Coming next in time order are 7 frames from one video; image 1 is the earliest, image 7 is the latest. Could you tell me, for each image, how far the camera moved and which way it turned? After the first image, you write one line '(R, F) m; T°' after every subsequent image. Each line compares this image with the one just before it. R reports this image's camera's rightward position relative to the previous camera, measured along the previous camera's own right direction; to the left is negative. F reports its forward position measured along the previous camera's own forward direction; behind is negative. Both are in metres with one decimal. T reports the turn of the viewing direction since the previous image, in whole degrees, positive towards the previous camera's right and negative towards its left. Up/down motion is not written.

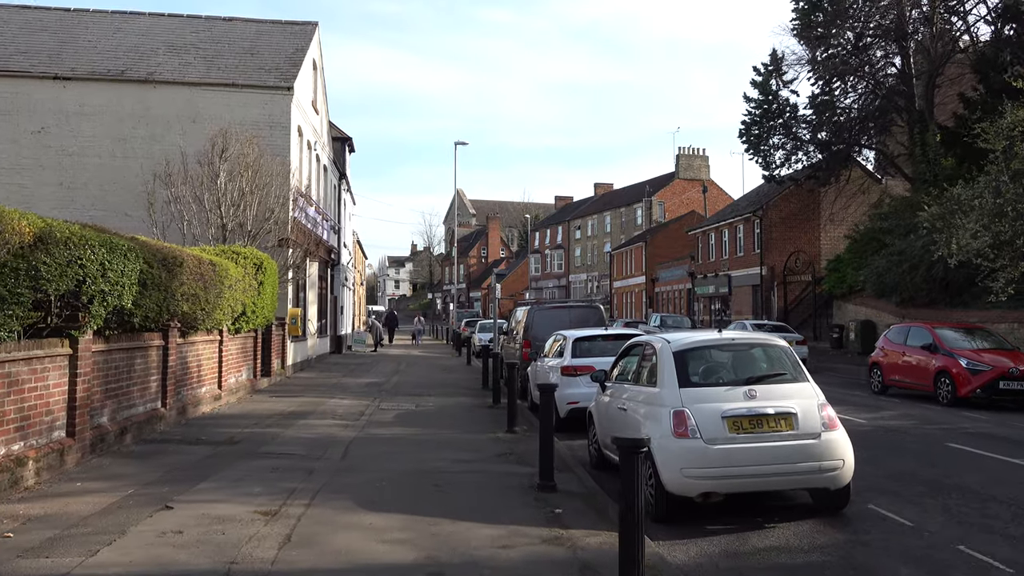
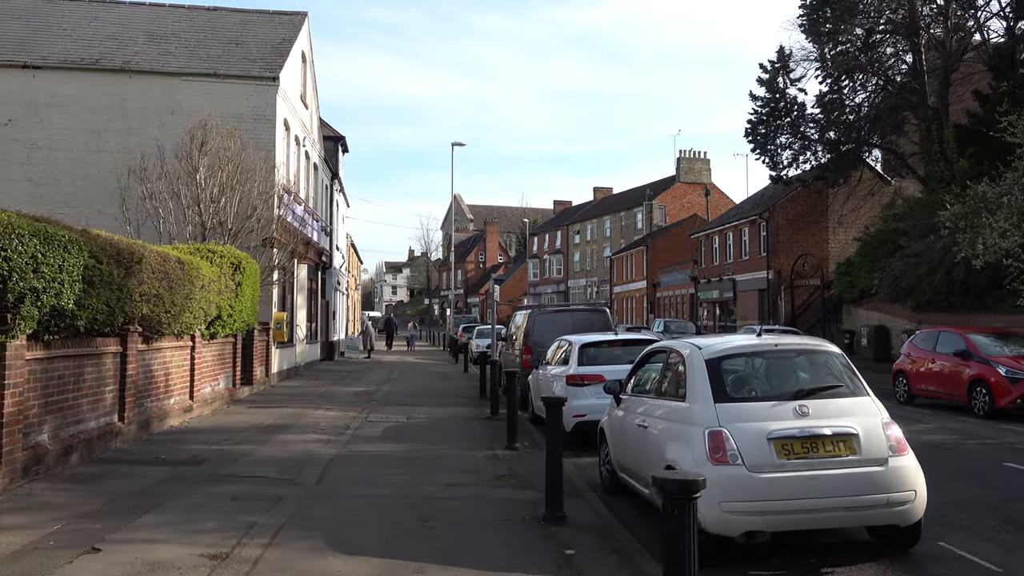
(0.0, +1.2) m; 0°
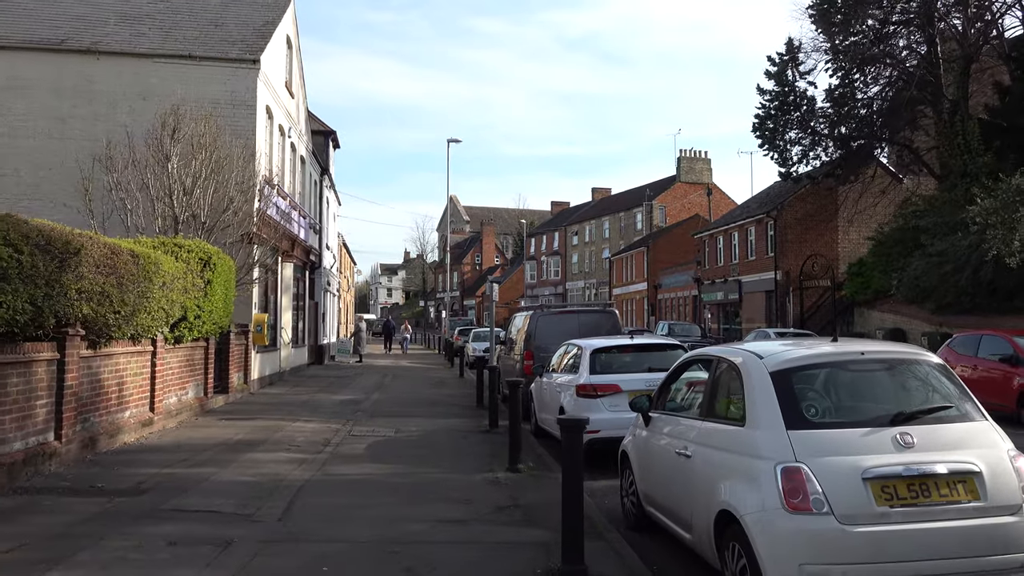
(-0.1, +1.4) m; 0°
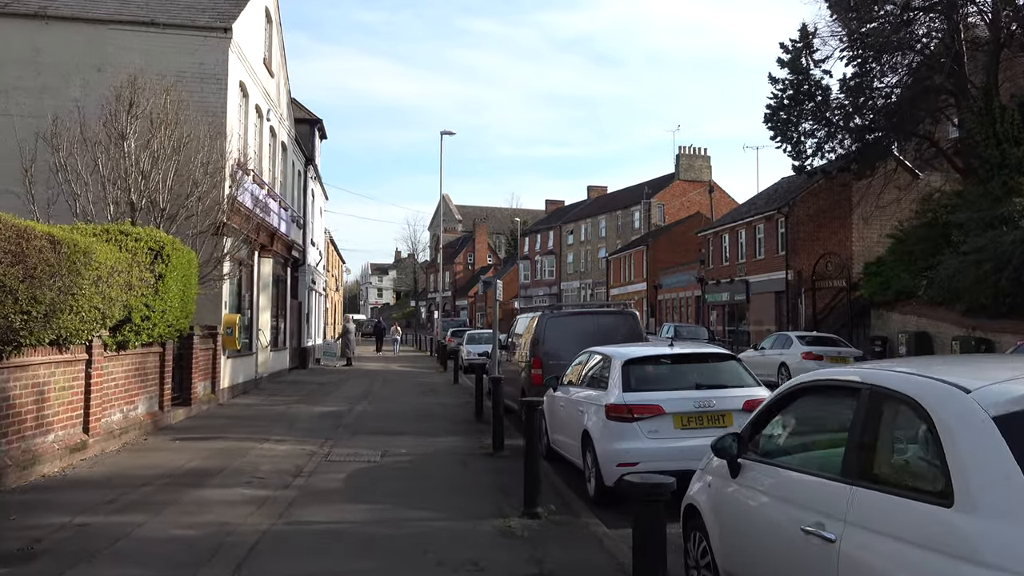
(-0.2, +1.9) m; +1°
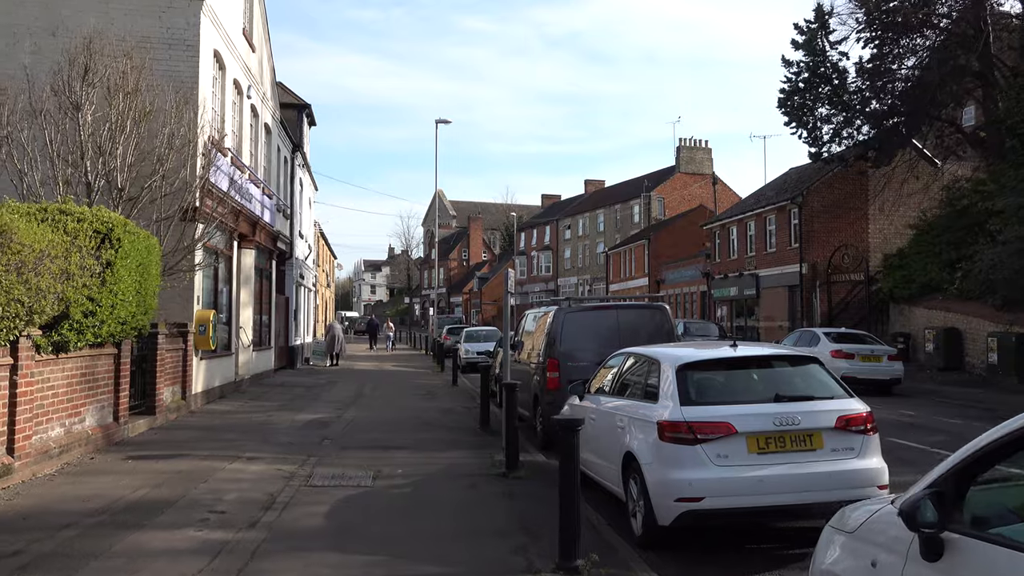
(-0.2, +1.7) m; 0°
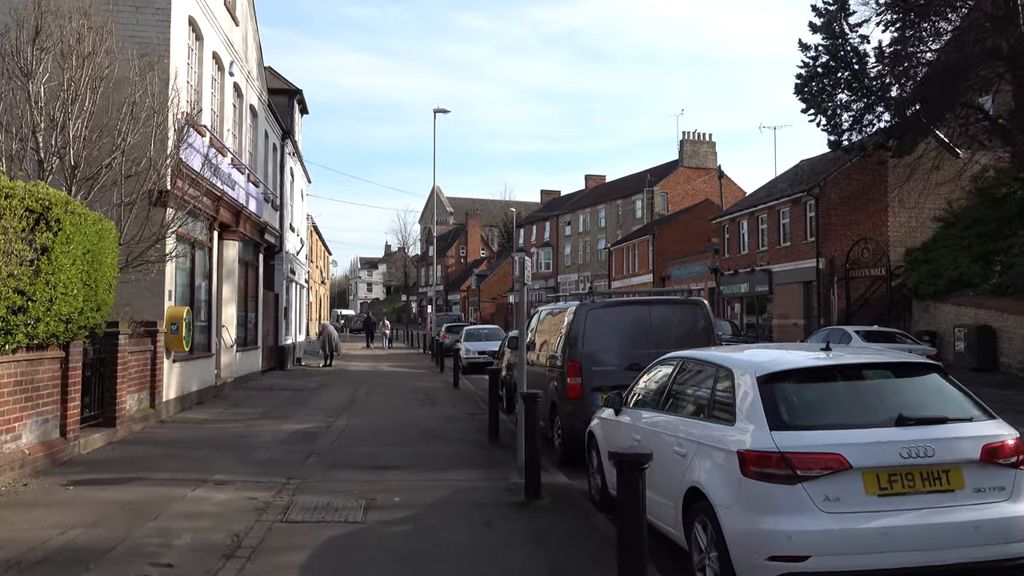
(-0.2, +1.5) m; 0°
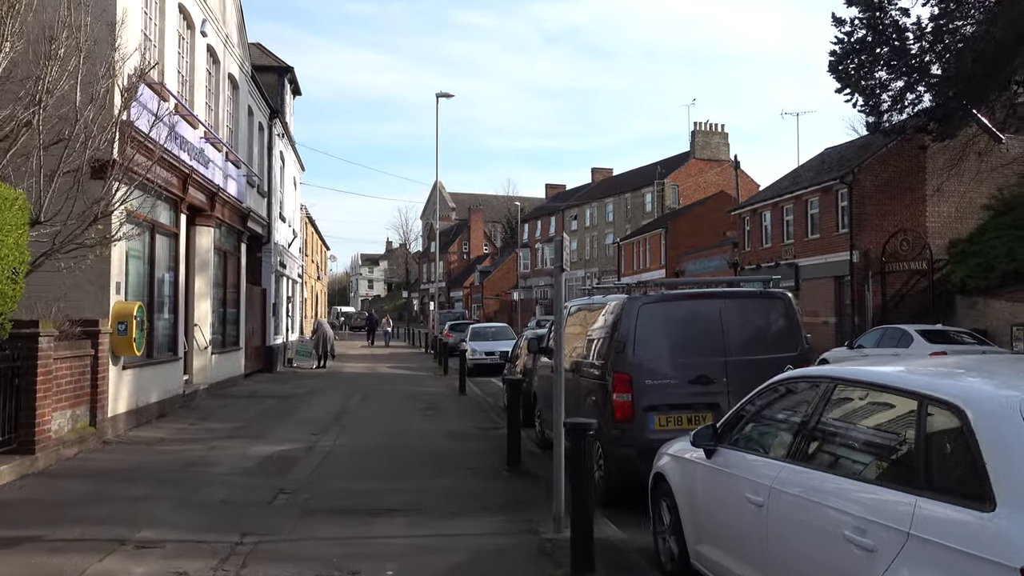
(-0.2, +2.2) m; 0°
